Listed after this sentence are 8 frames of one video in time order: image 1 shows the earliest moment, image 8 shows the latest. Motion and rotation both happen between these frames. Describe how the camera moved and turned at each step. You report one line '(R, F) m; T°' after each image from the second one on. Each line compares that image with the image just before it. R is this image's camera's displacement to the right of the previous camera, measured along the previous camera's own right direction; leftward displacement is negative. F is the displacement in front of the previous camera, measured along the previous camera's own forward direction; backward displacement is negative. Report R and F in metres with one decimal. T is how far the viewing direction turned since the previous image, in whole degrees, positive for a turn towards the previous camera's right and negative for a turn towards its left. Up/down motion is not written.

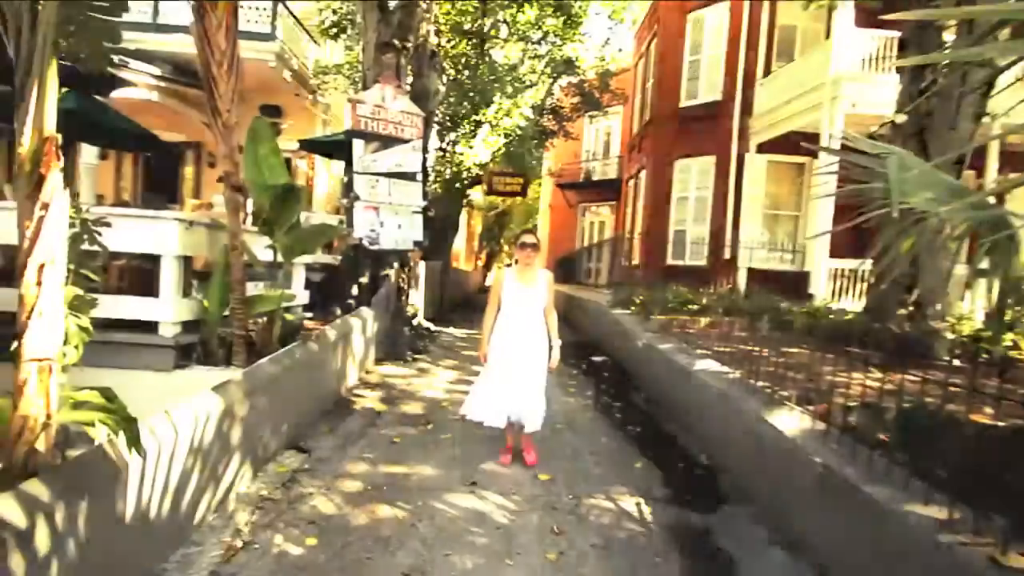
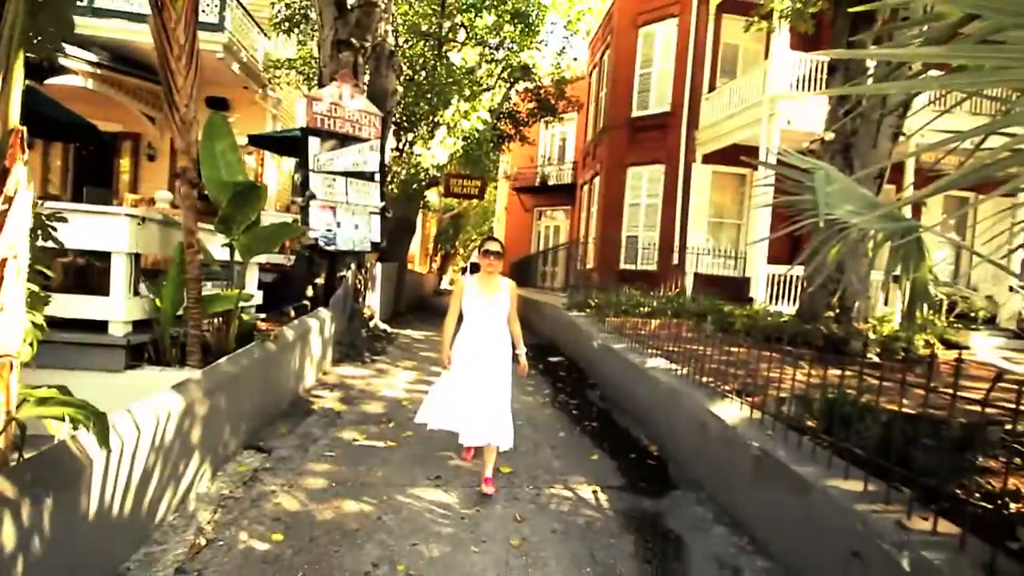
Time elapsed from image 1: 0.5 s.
(-0.1, -0.2) m; +5°
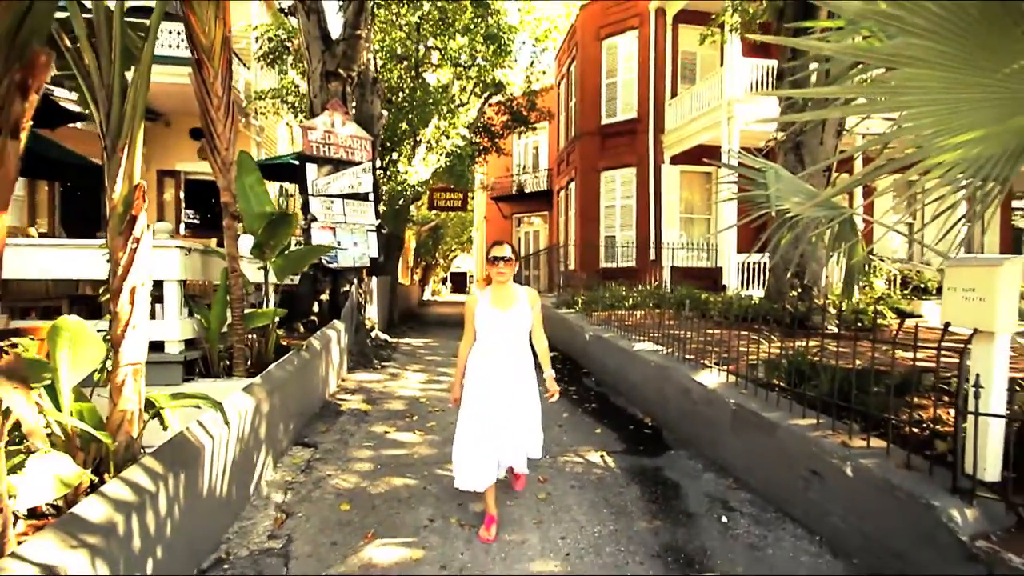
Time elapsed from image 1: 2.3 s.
(-0.3, -0.7) m; +2°
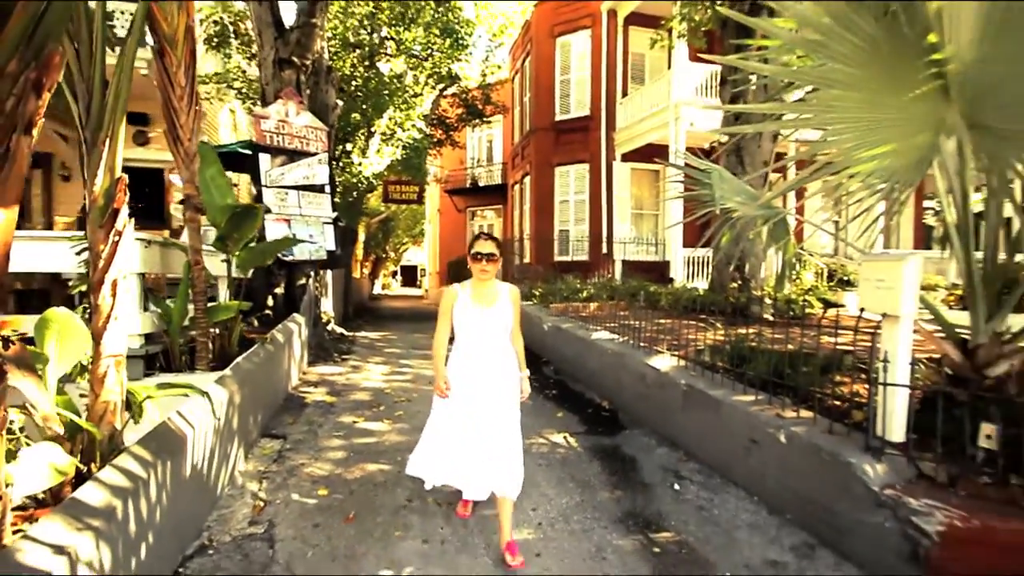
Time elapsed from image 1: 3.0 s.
(-0.2, -0.2) m; +6°
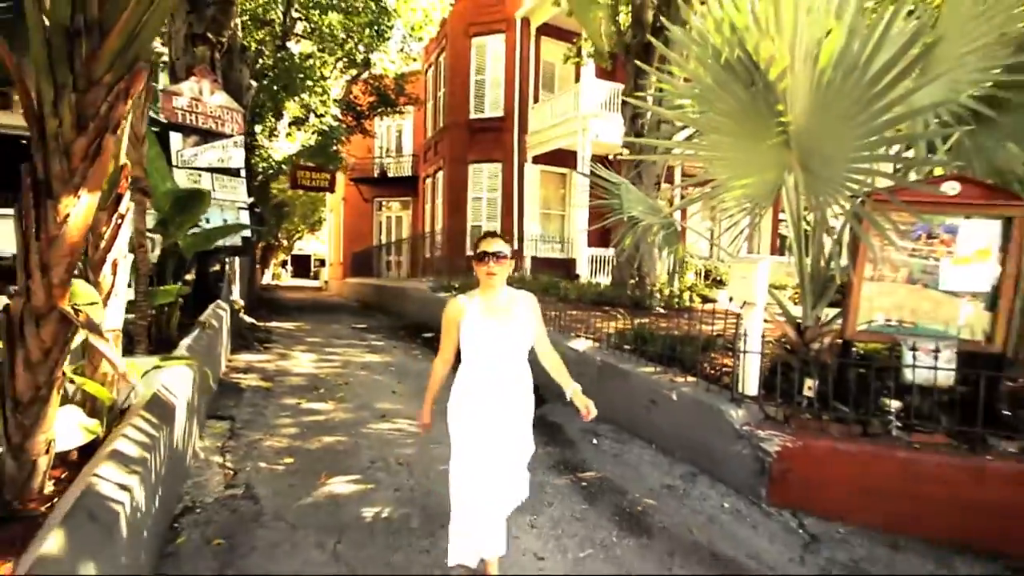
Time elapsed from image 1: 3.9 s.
(-0.5, -0.7) m; +12°
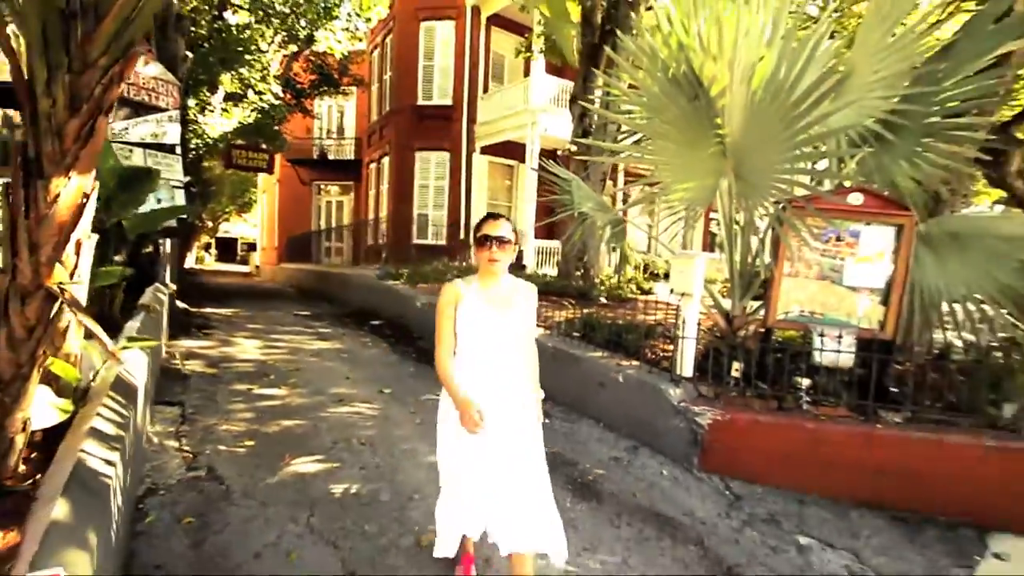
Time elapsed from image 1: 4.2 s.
(-0.2, -0.3) m; +7°
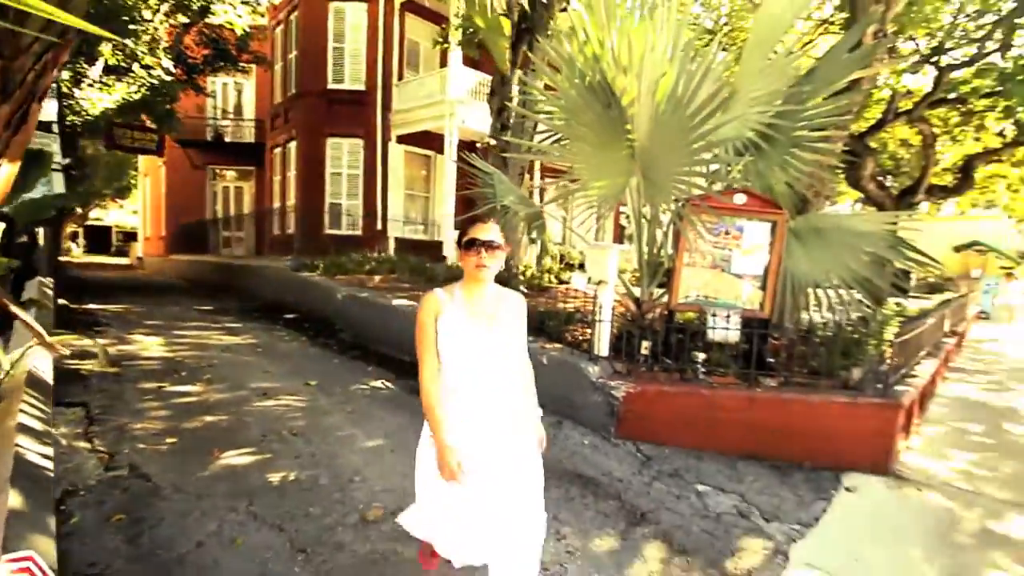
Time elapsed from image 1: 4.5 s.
(-0.2, -0.3) m; +10°
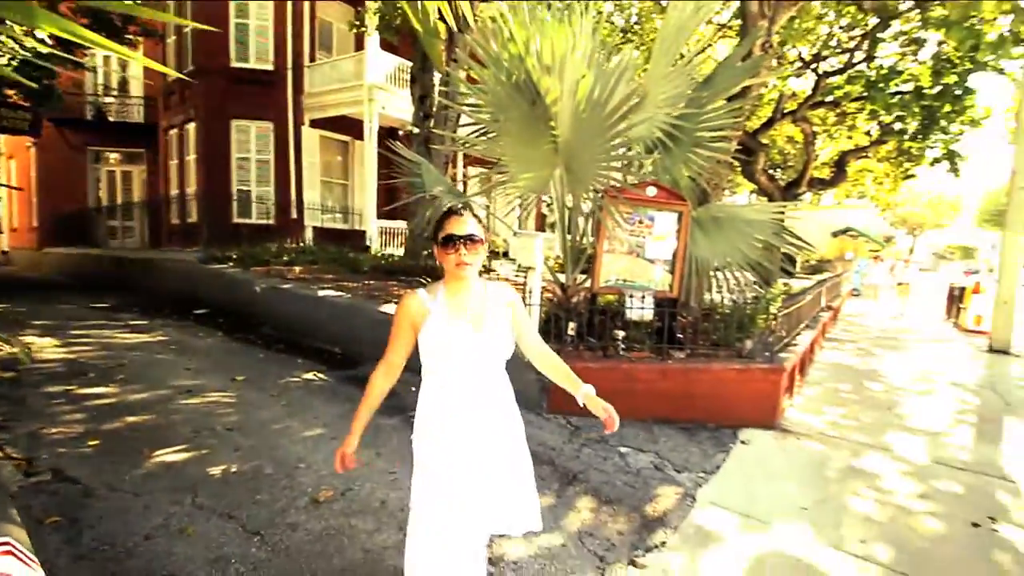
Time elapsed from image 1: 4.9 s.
(-0.1, -0.3) m; +9°
